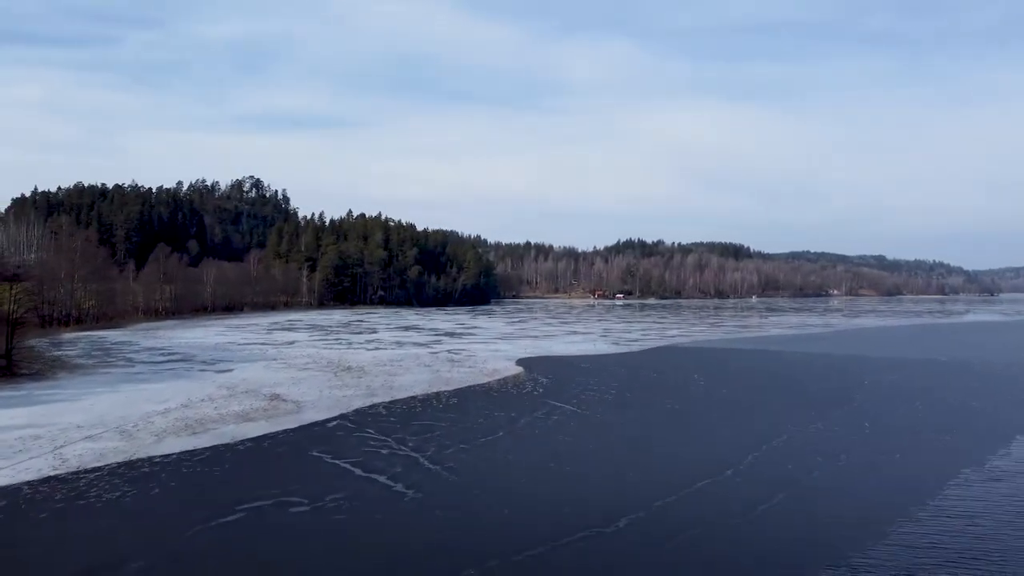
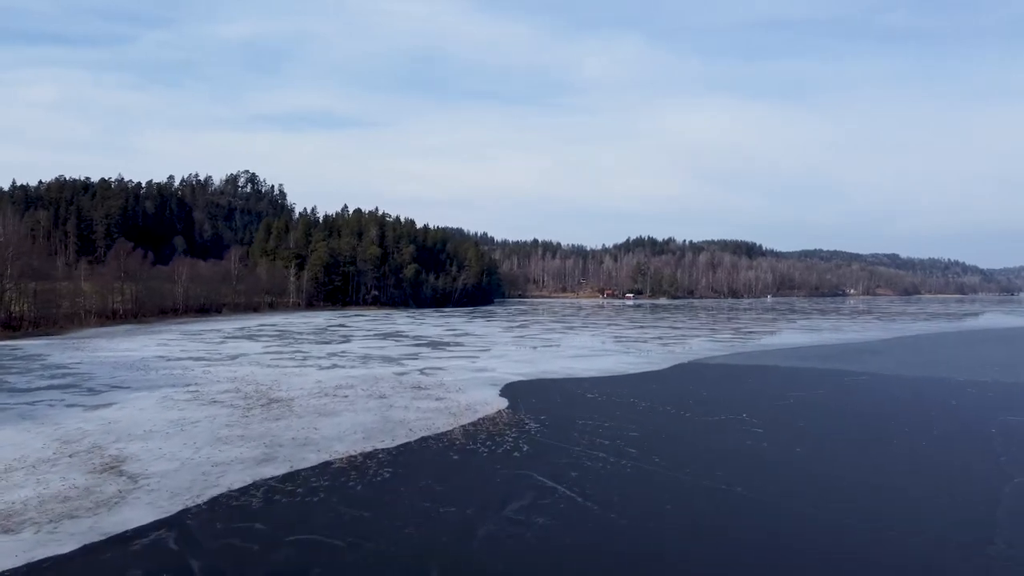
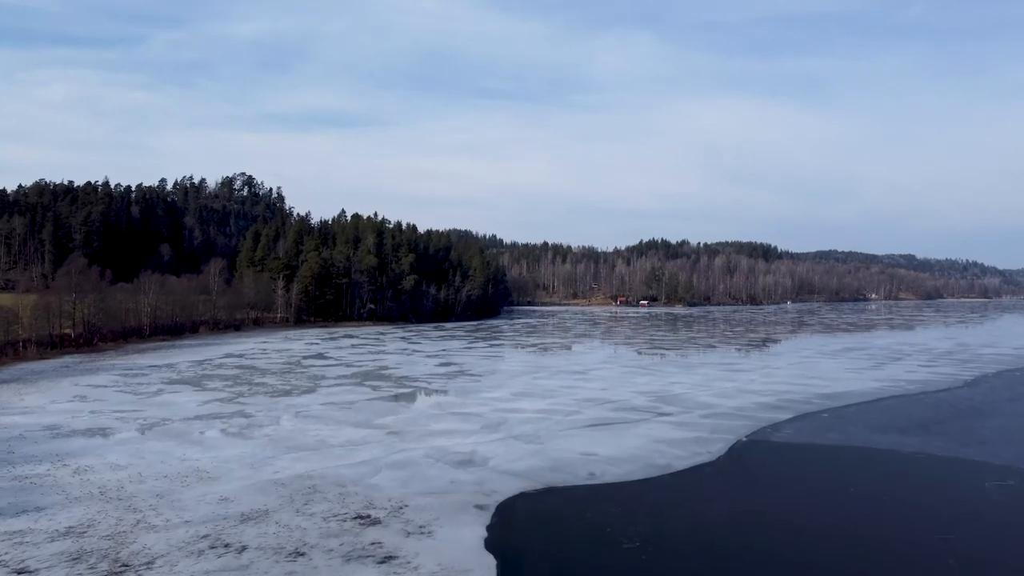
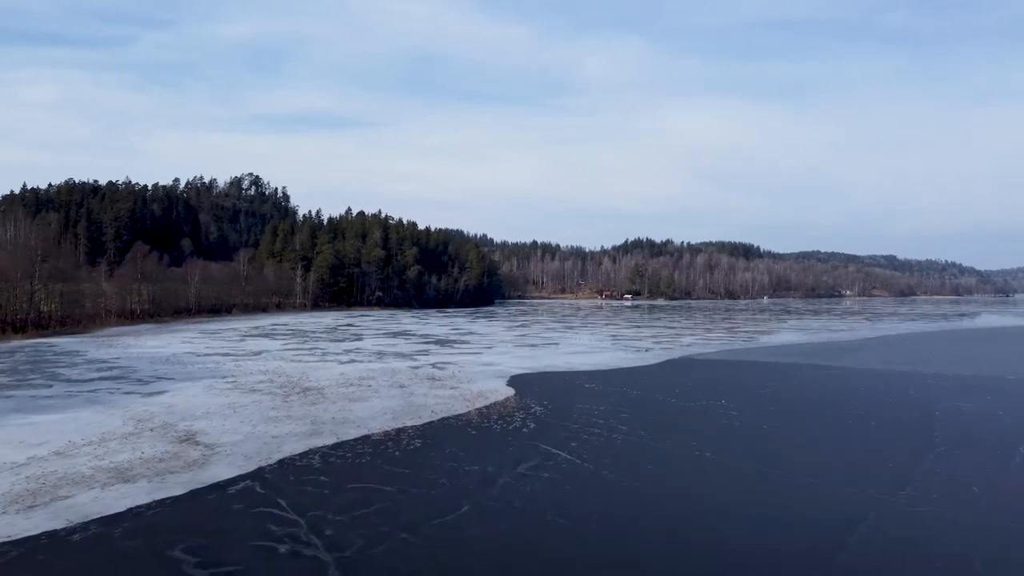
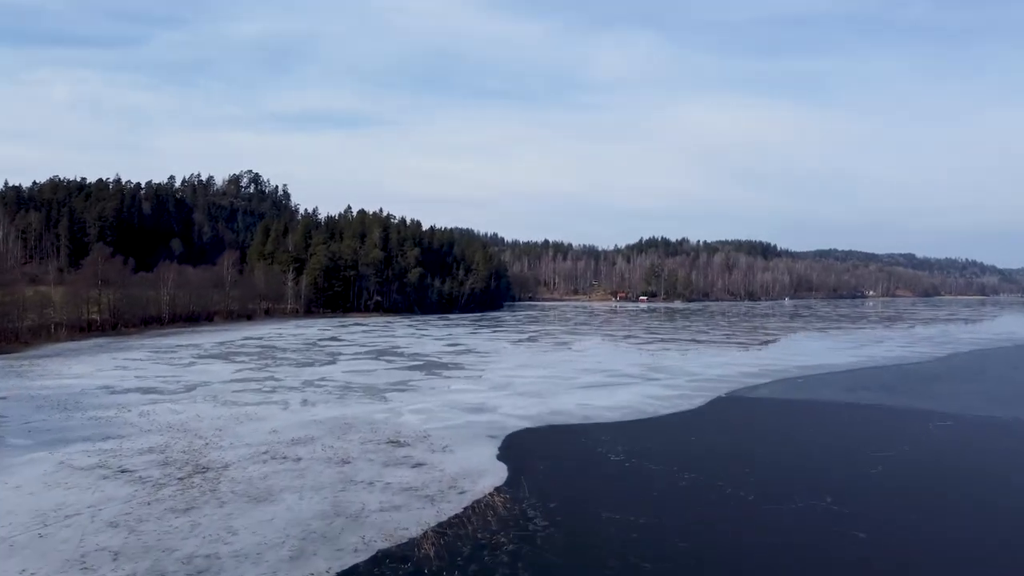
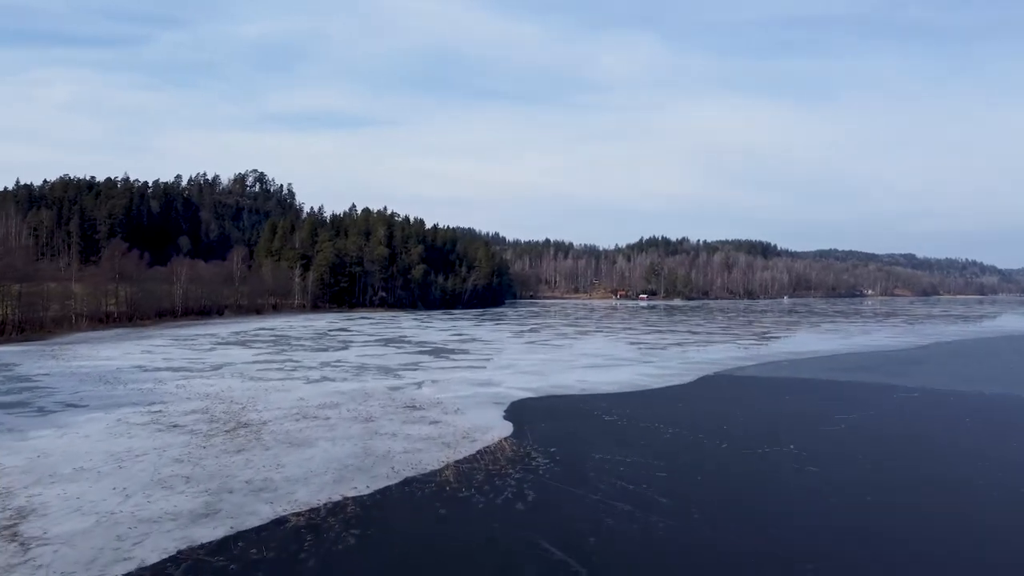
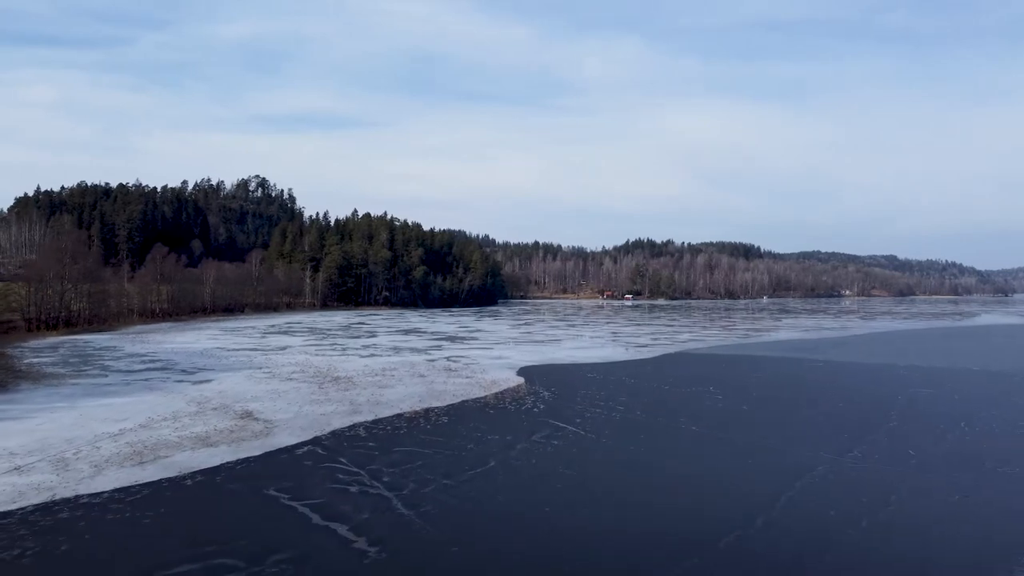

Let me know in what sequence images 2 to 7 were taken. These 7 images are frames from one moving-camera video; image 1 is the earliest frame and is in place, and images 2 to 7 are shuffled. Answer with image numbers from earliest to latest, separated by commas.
7, 4, 2, 6, 5, 3
